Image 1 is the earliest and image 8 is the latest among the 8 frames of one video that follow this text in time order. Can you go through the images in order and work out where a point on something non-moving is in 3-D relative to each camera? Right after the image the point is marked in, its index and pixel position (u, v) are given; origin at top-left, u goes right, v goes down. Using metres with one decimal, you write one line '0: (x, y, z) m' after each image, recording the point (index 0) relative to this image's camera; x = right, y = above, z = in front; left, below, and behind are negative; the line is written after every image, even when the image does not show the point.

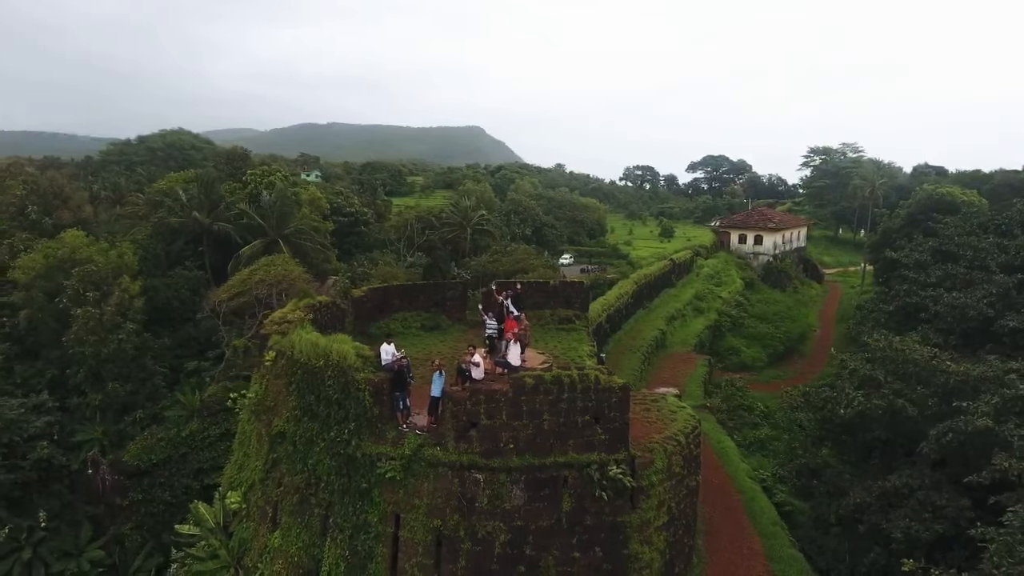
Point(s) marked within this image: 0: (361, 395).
0: (-2.0, -1.4, +8.5) m
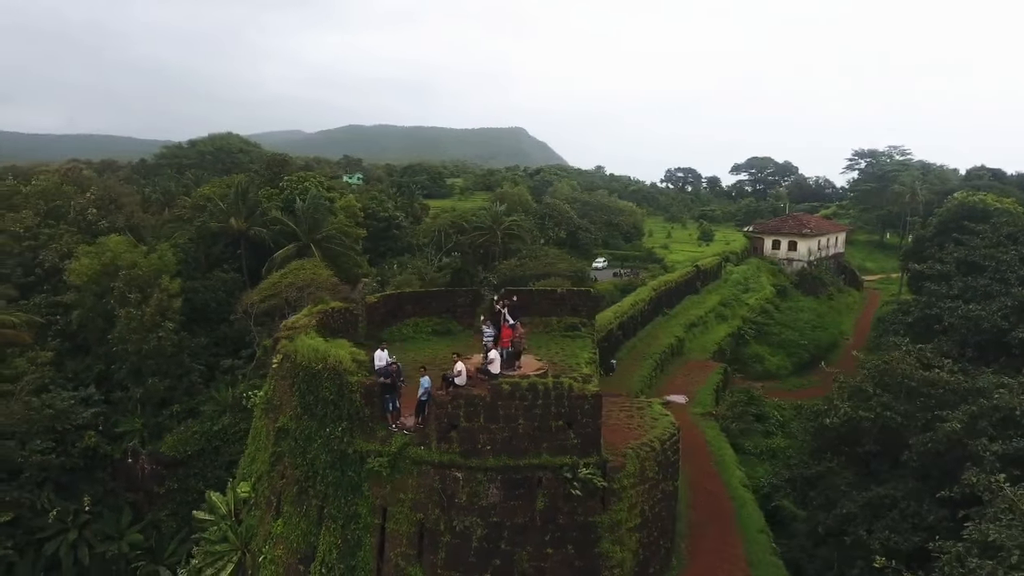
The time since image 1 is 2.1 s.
0: (-2.3, -1.6, +9.3) m
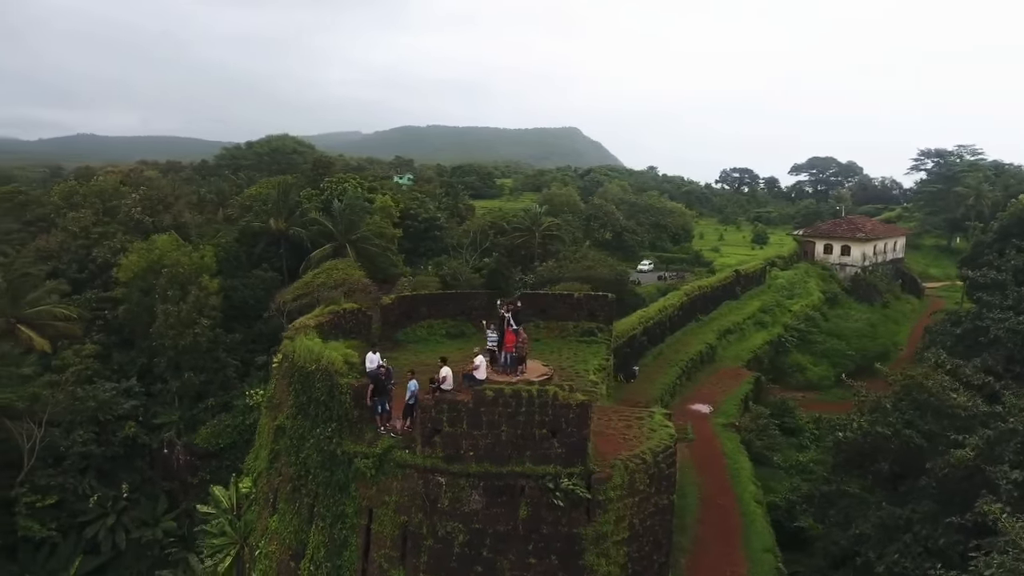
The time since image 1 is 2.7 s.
0: (-2.5, -1.6, +9.4) m
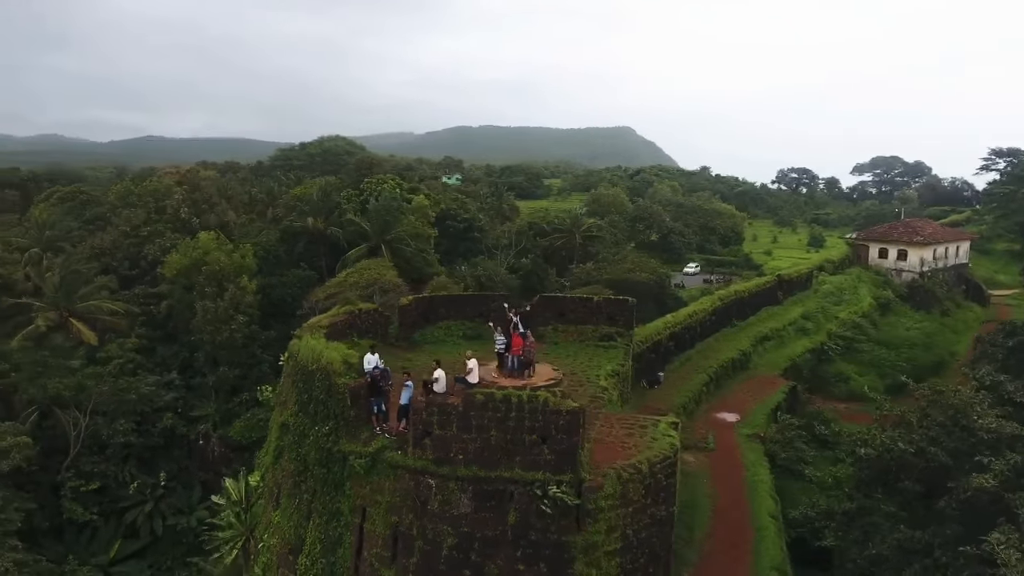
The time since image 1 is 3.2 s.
0: (-2.6, -1.7, +9.6) m
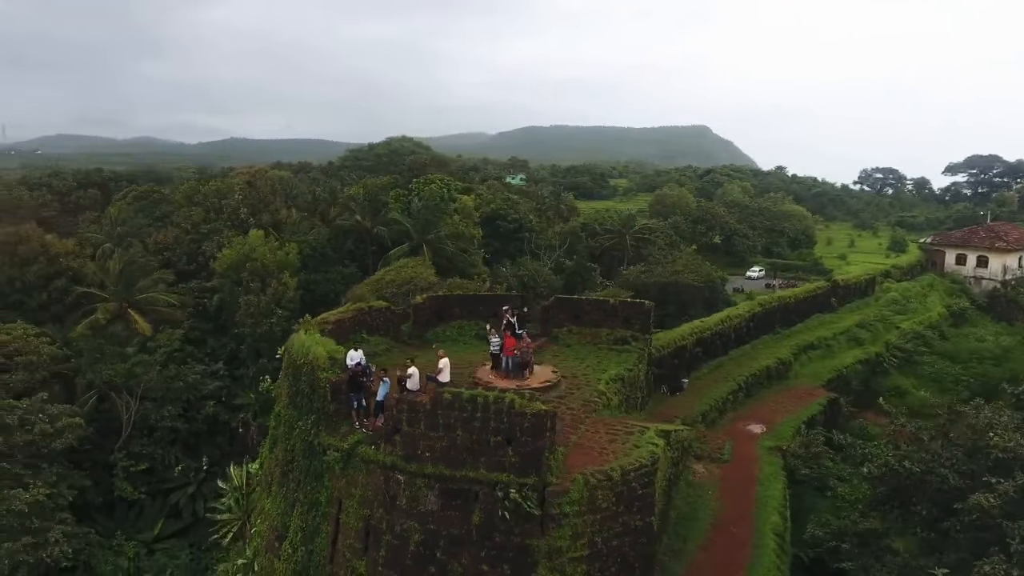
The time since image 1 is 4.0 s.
0: (-2.9, -1.6, +9.9) m
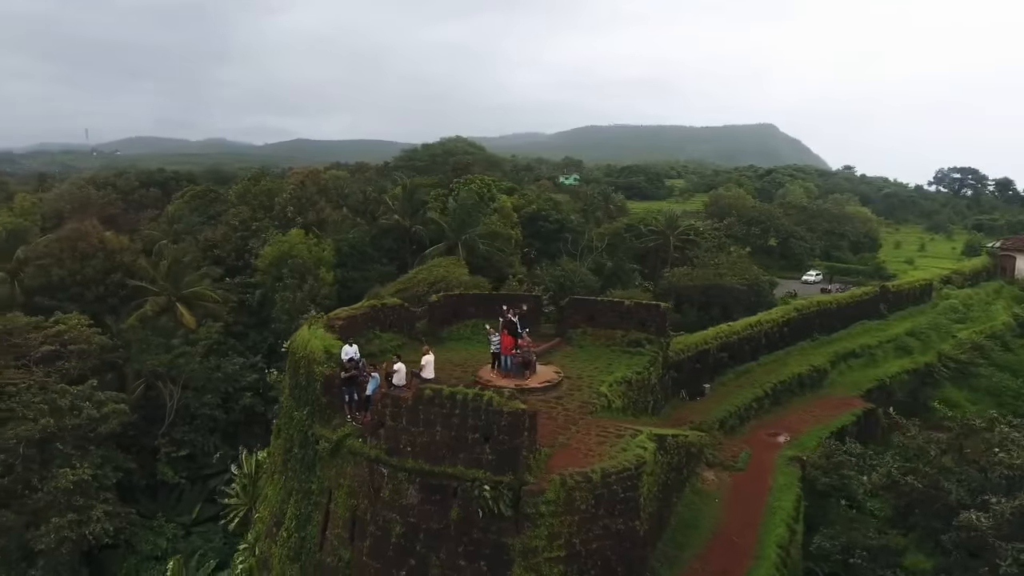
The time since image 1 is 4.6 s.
0: (-3.1, -1.6, +10.2) m
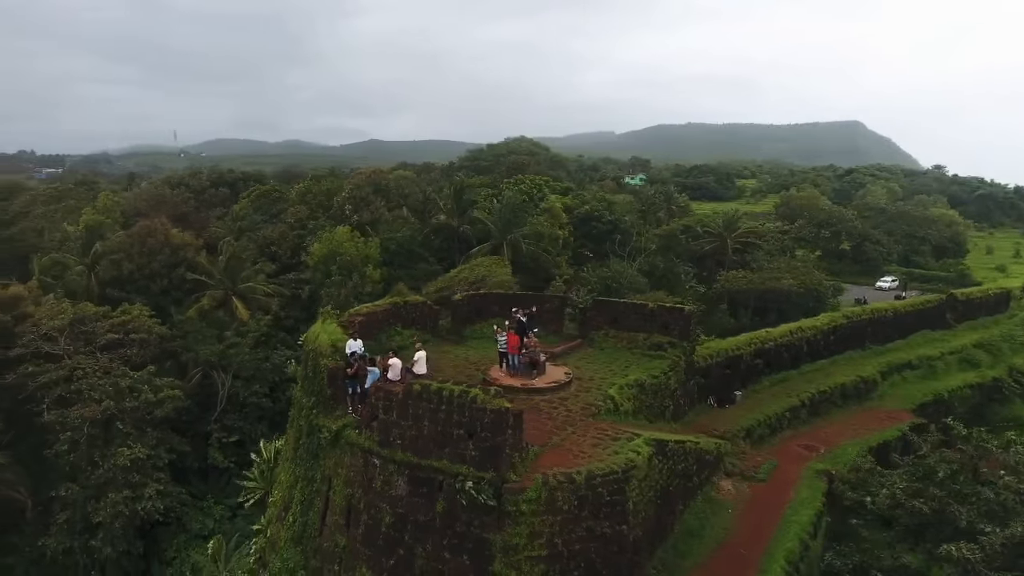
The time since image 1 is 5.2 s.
0: (-3.2, -1.5, +10.7) m
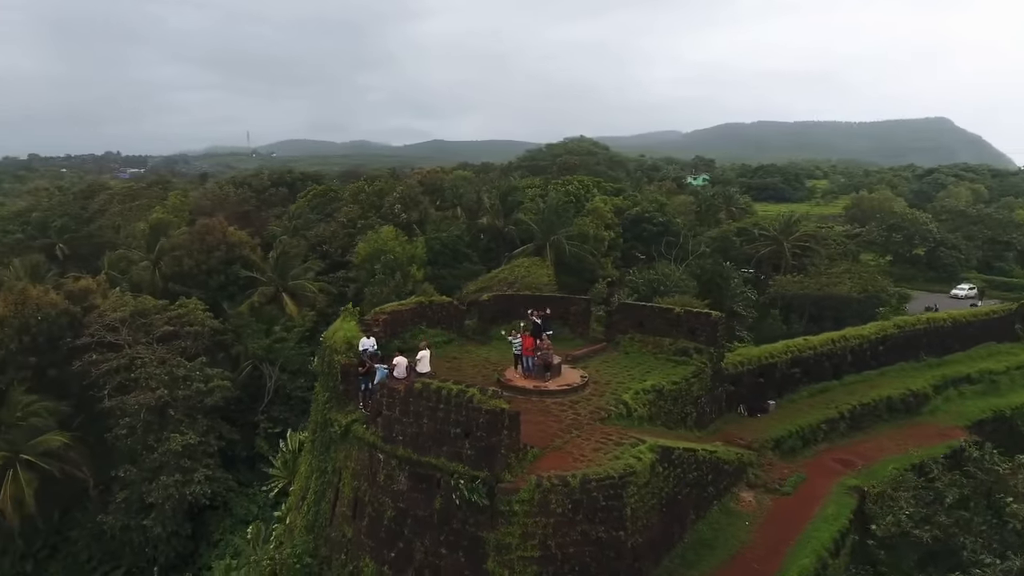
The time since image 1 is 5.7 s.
0: (-3.0, -1.5, +11.1) m
